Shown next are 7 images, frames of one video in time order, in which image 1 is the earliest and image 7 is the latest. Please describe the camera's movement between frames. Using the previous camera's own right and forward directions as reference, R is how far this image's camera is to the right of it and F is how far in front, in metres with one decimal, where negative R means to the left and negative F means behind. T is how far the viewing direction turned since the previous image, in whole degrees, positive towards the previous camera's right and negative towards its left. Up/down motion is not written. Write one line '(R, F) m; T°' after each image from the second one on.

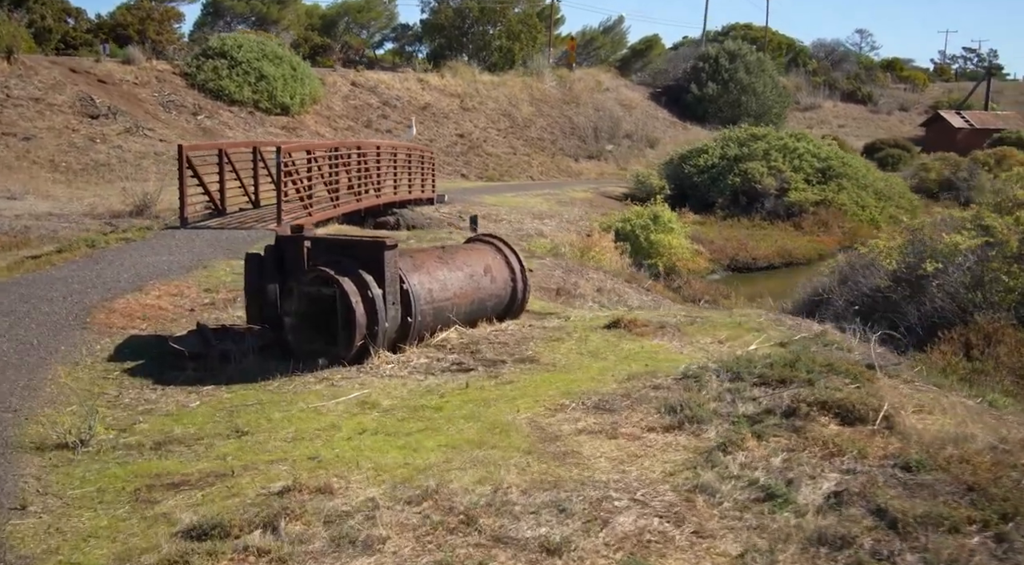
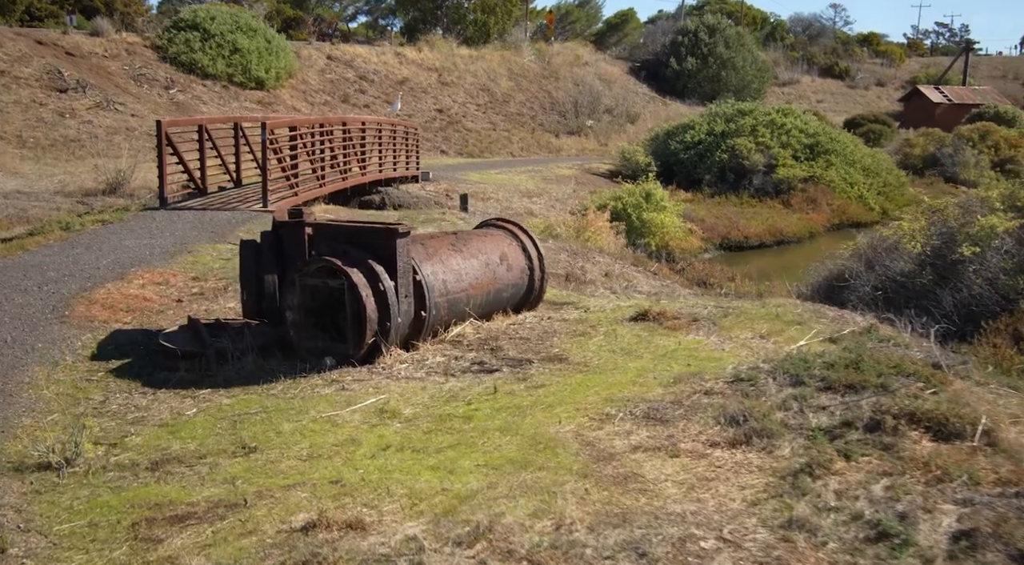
(-0.4, +0.7) m; +1°
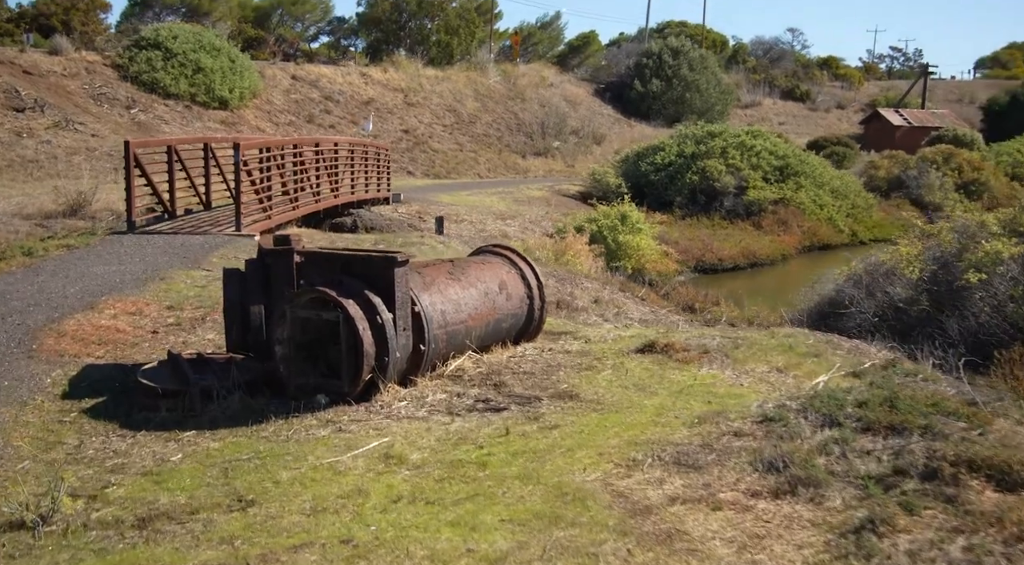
(-0.3, +0.4) m; +2°
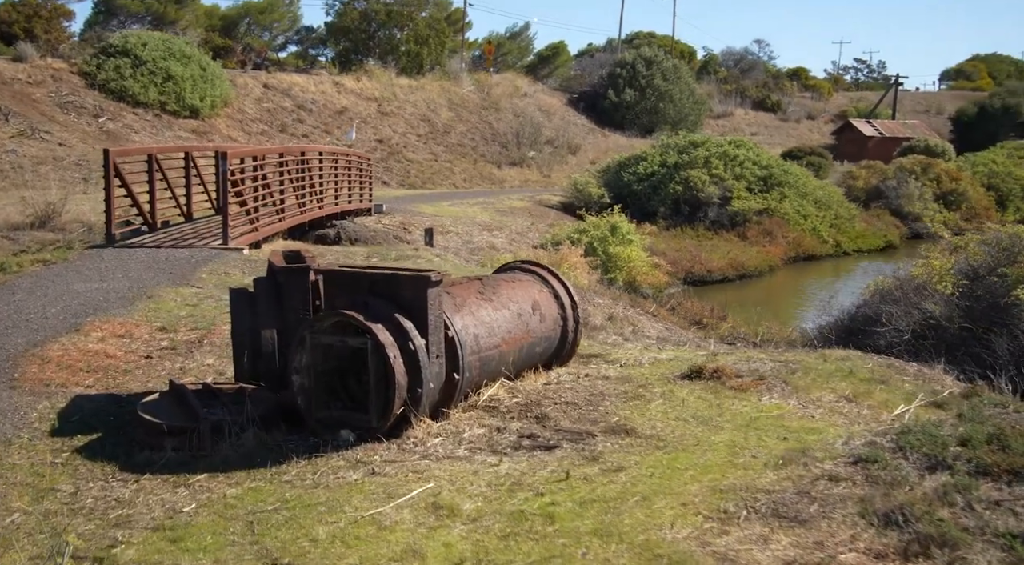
(-0.5, +0.7) m; +2°
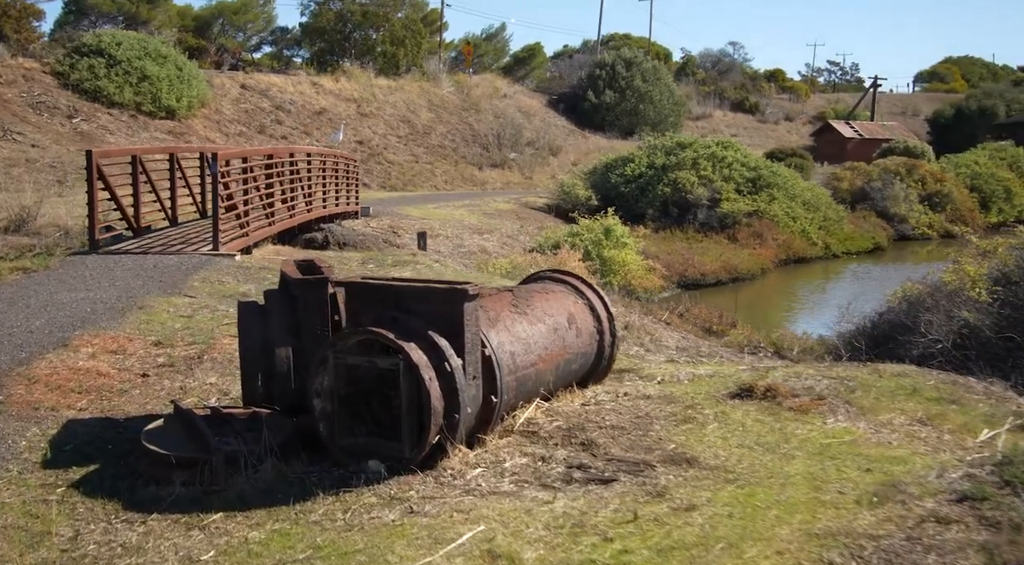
(-0.4, +0.6) m; +1°
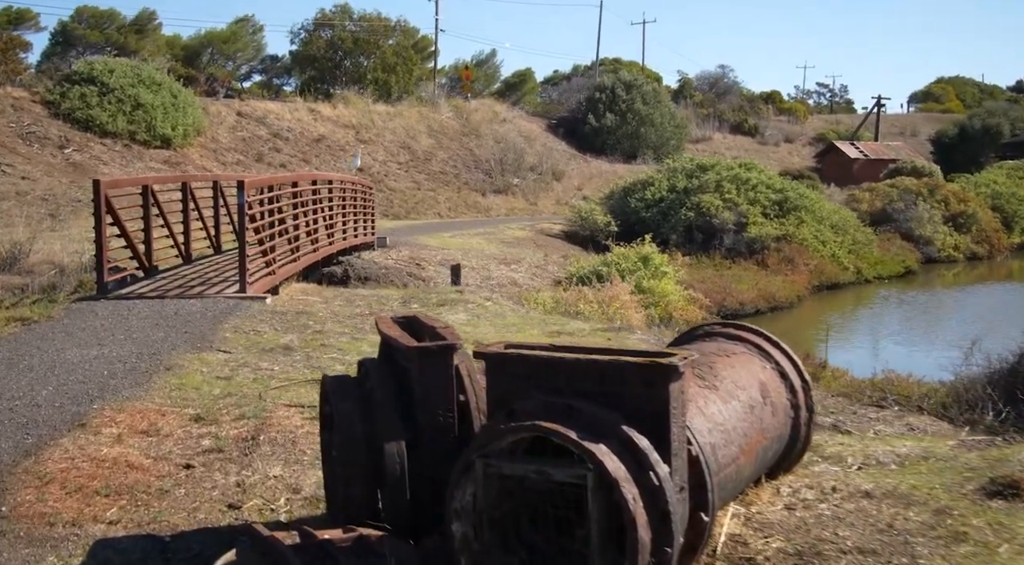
(-1.0, +1.7) m; +1°
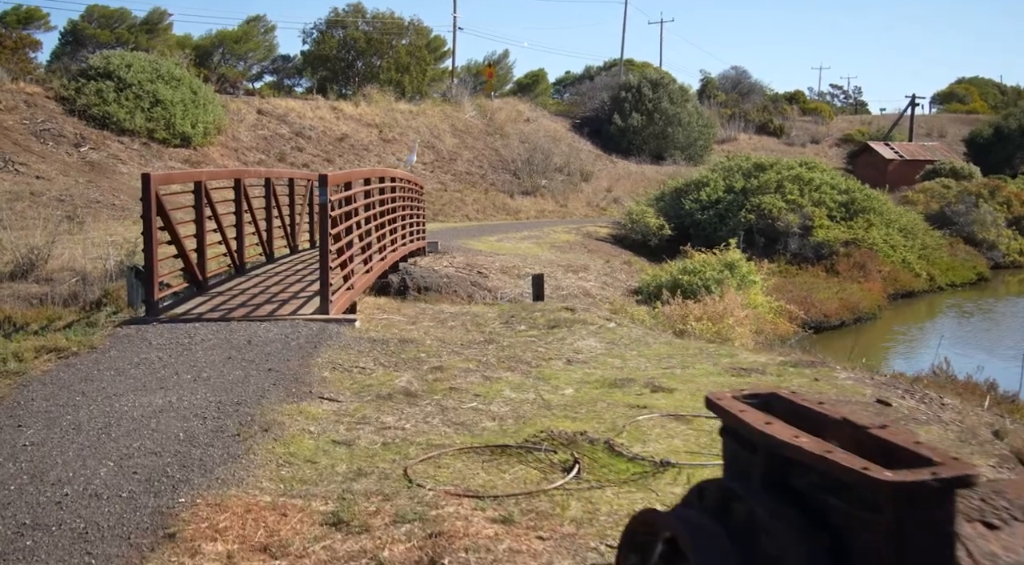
(-1.4, +2.3) m; 0°
